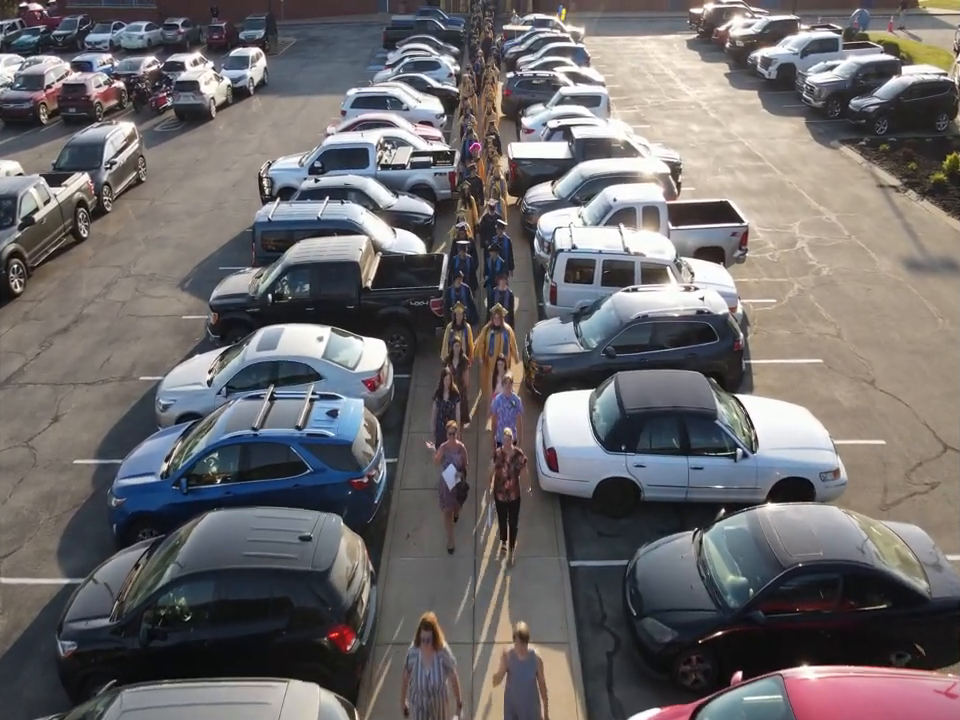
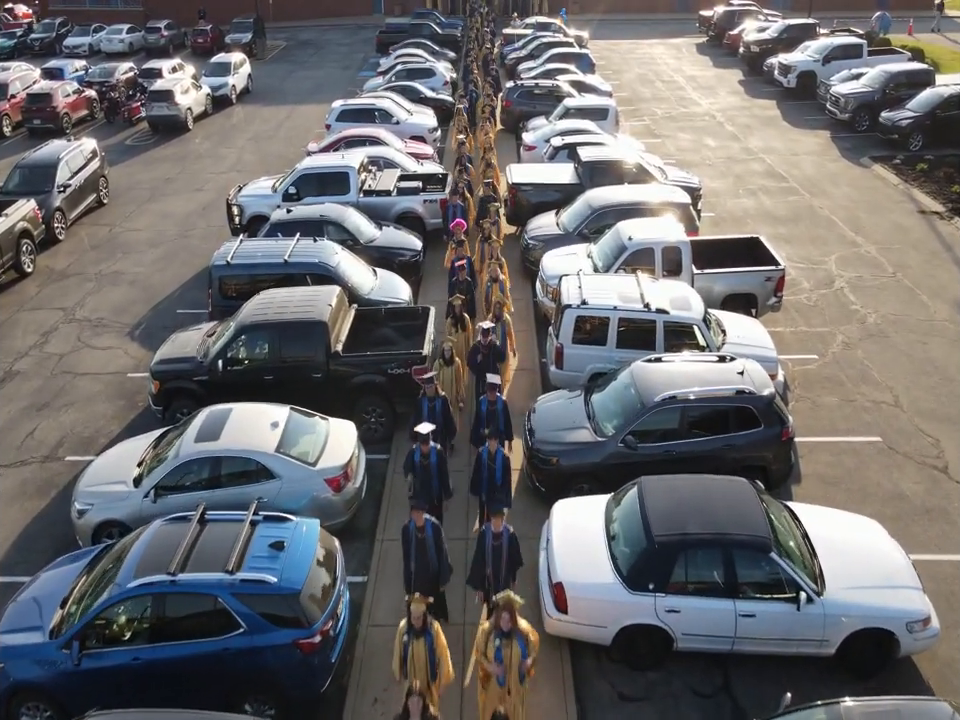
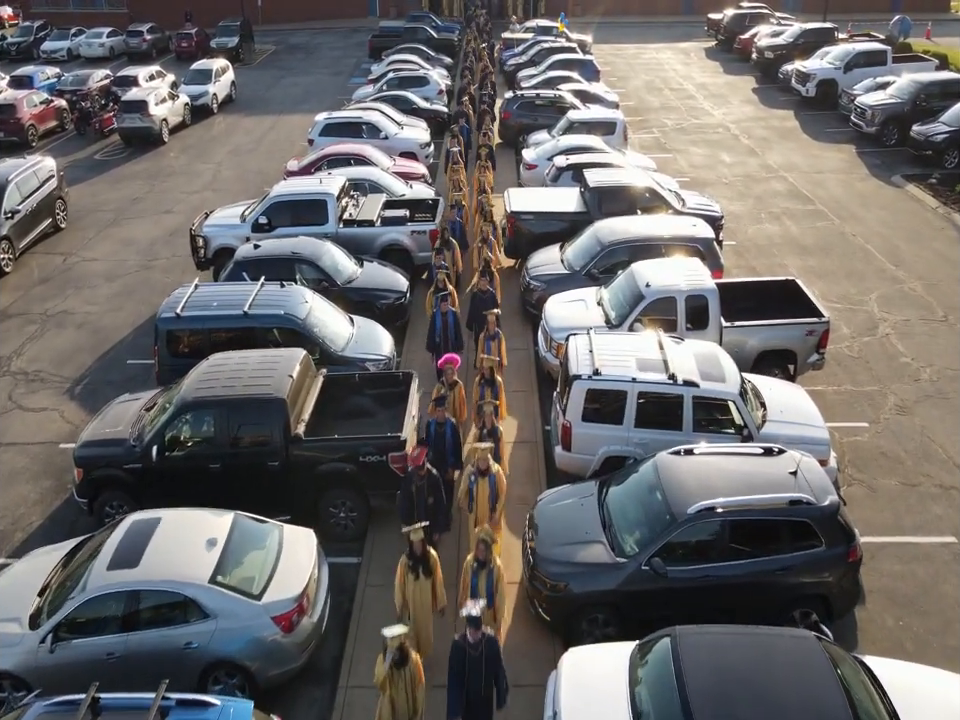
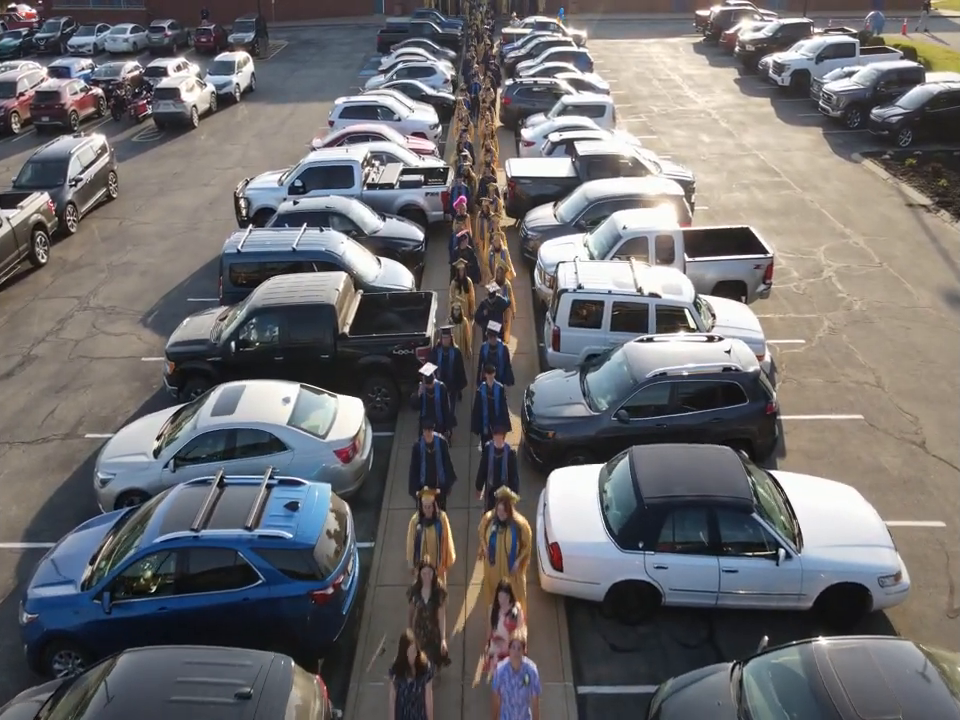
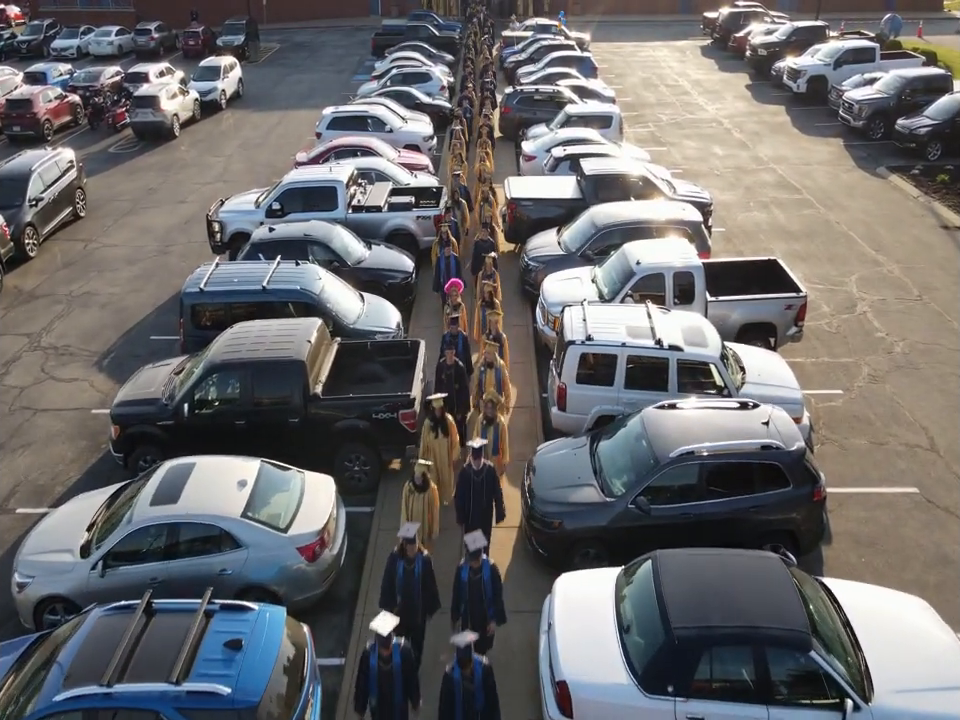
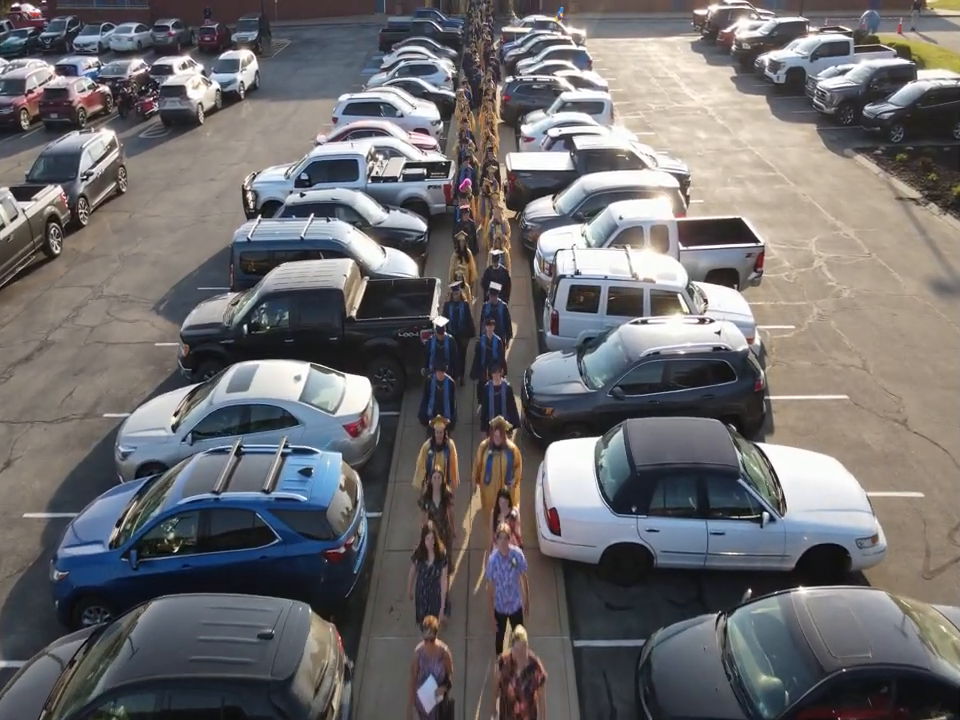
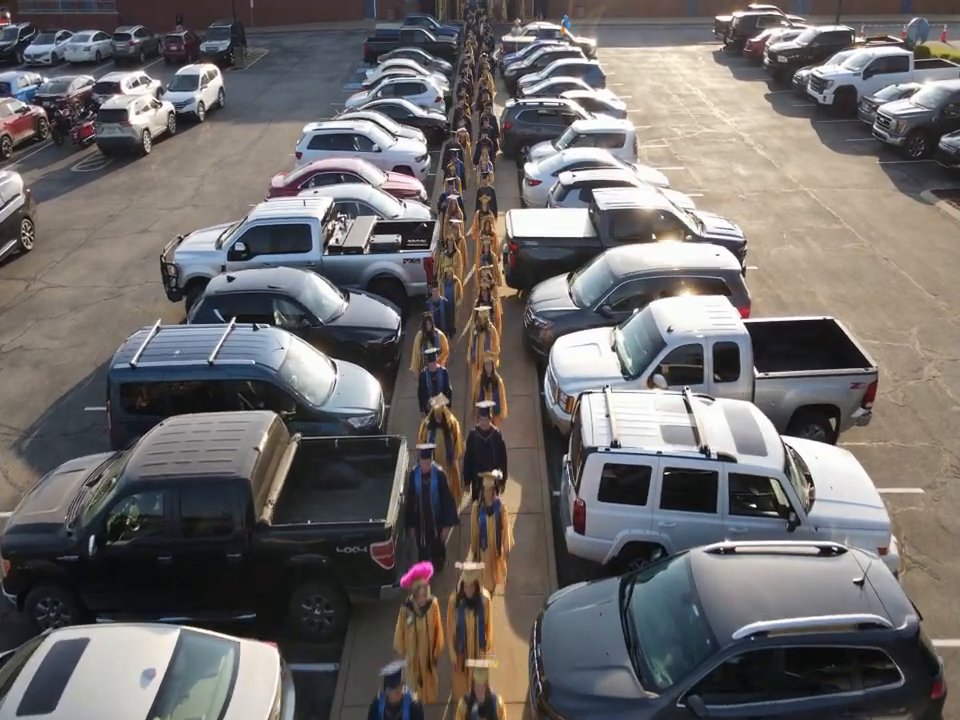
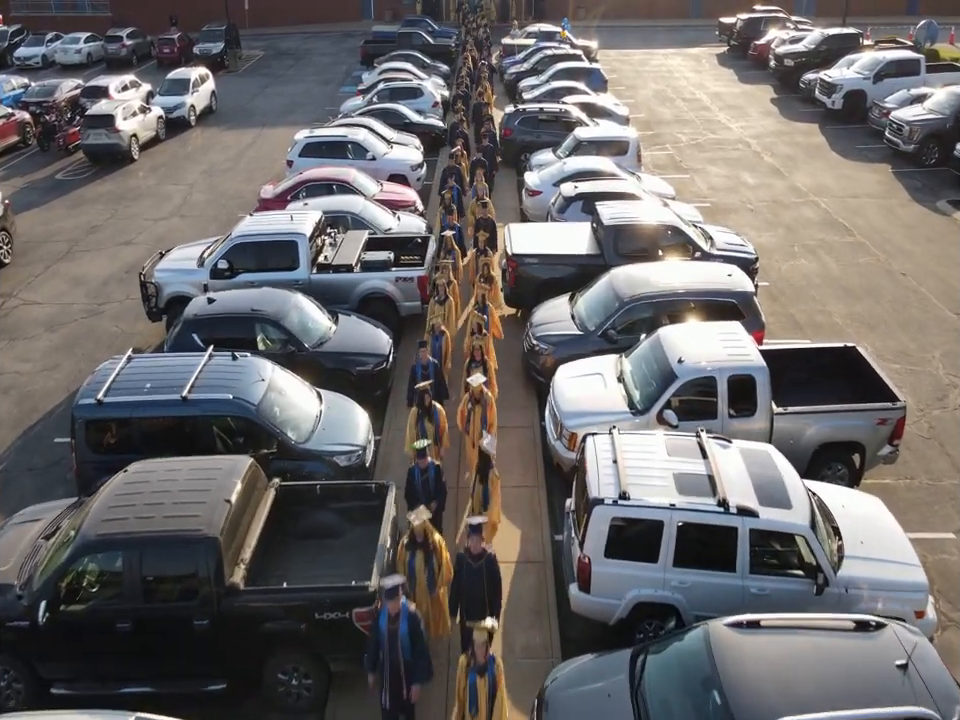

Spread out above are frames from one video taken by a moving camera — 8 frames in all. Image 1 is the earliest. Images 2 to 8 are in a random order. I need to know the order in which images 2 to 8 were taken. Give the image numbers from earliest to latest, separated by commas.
6, 4, 2, 5, 3, 7, 8
